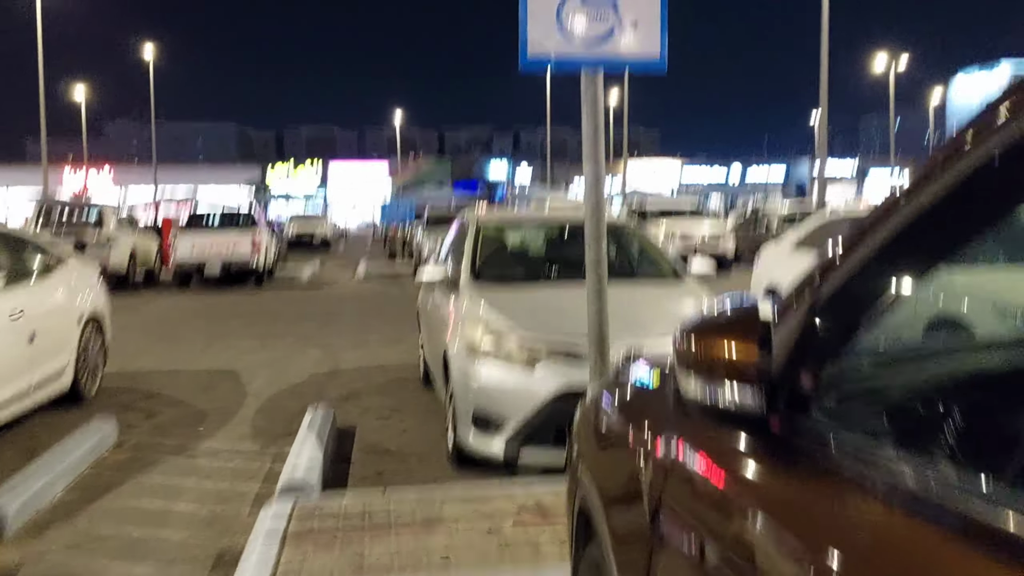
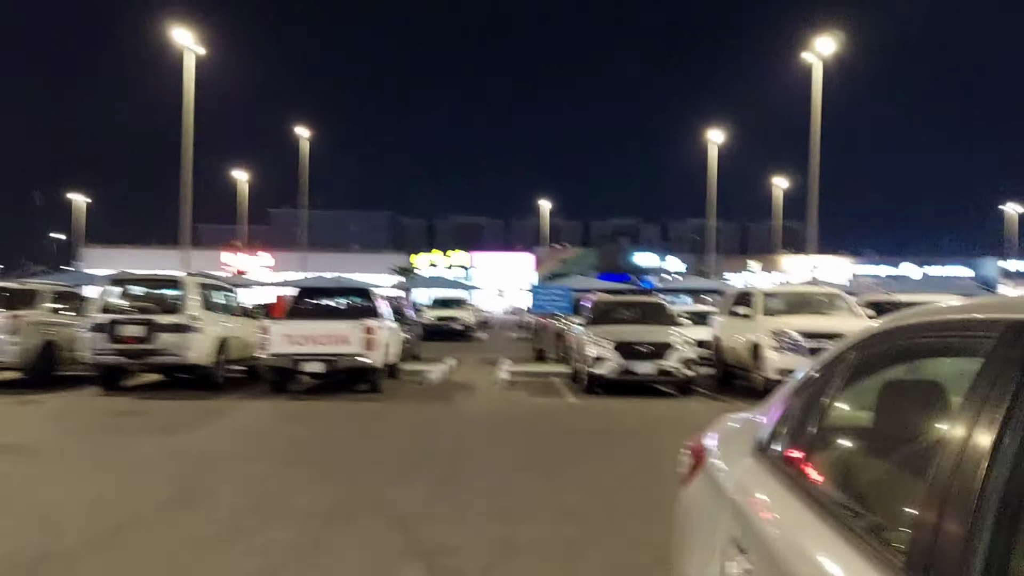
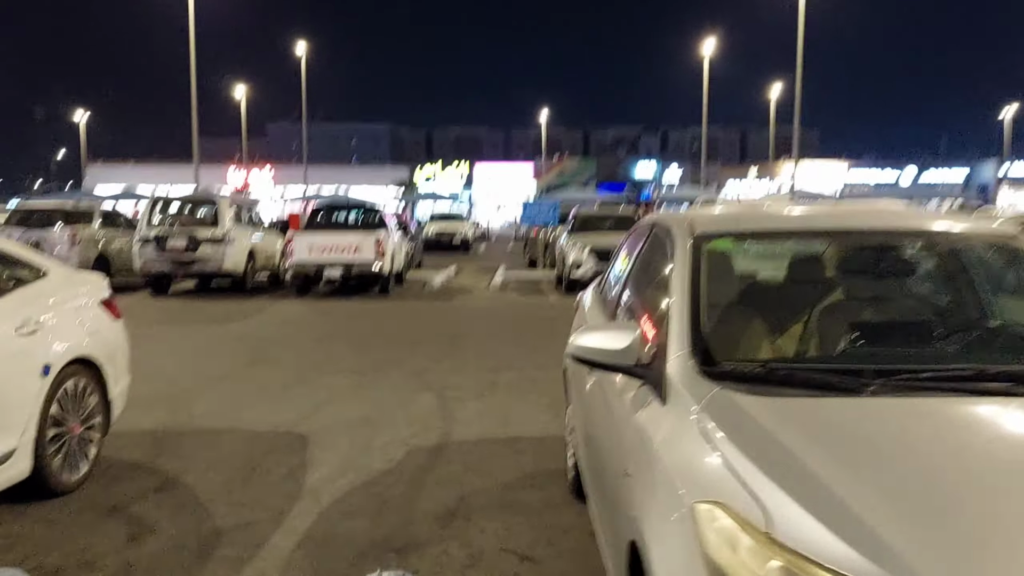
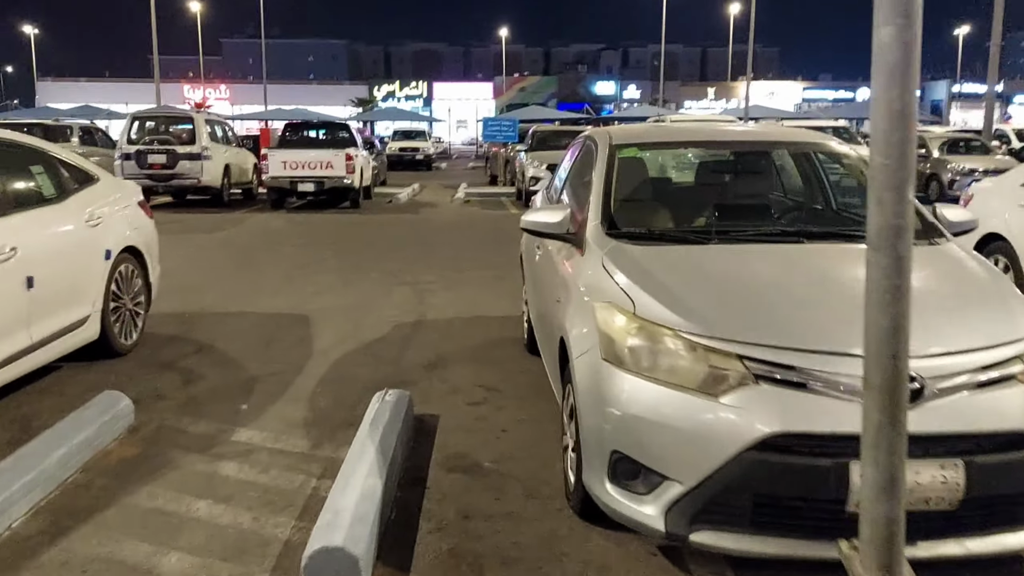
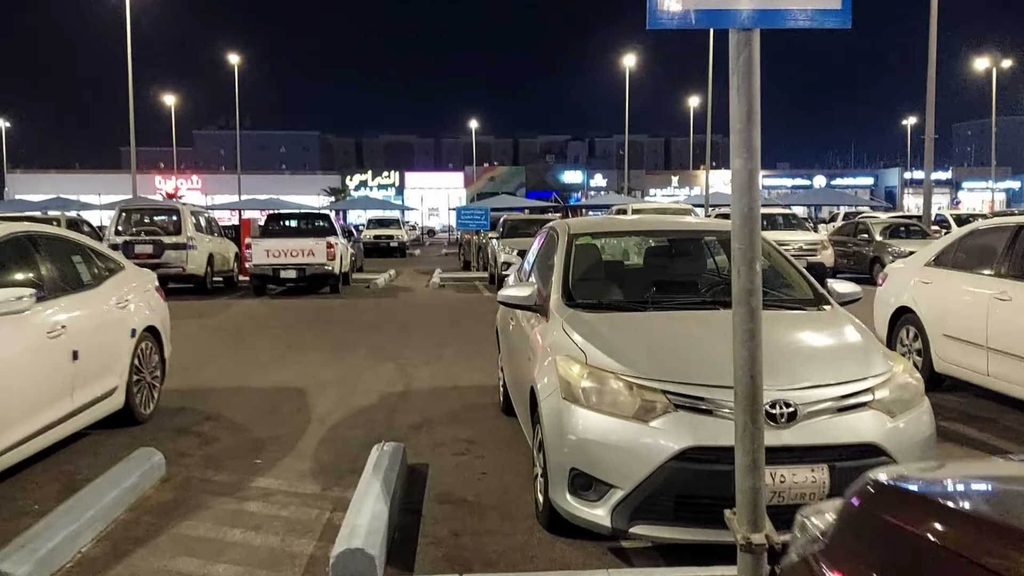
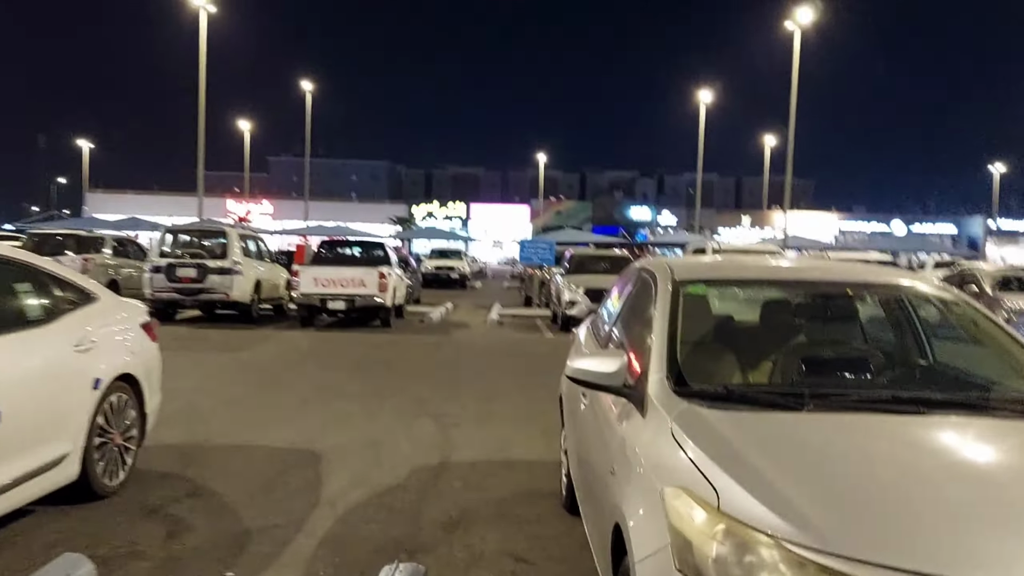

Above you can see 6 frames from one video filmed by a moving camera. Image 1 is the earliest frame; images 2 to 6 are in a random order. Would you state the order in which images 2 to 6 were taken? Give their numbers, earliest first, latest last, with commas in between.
5, 4, 6, 3, 2
